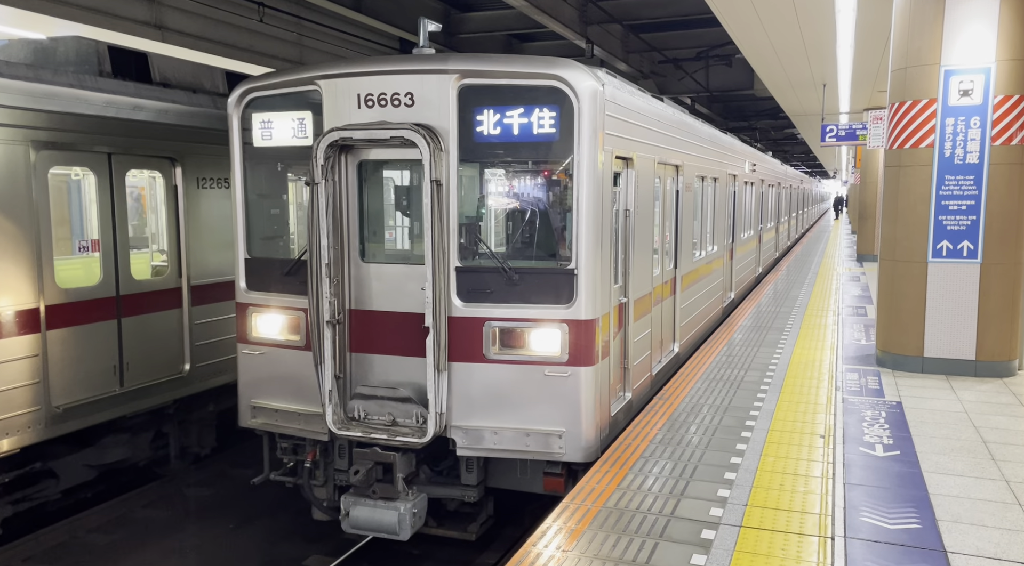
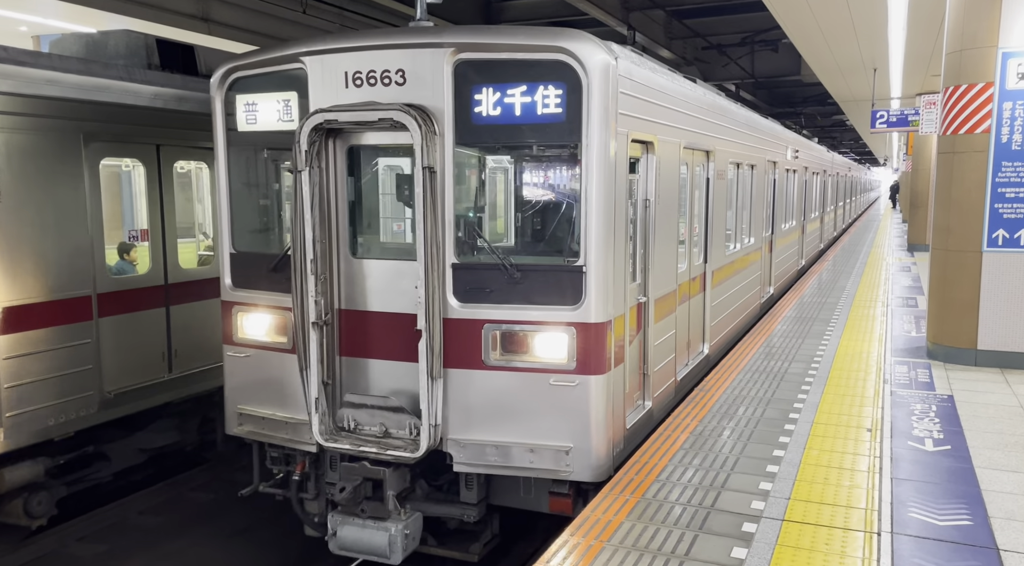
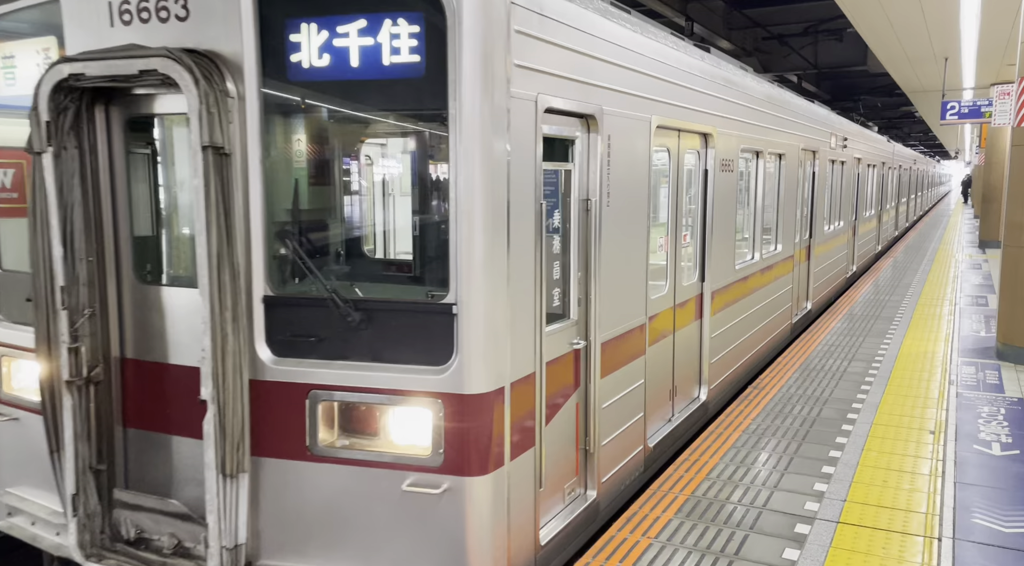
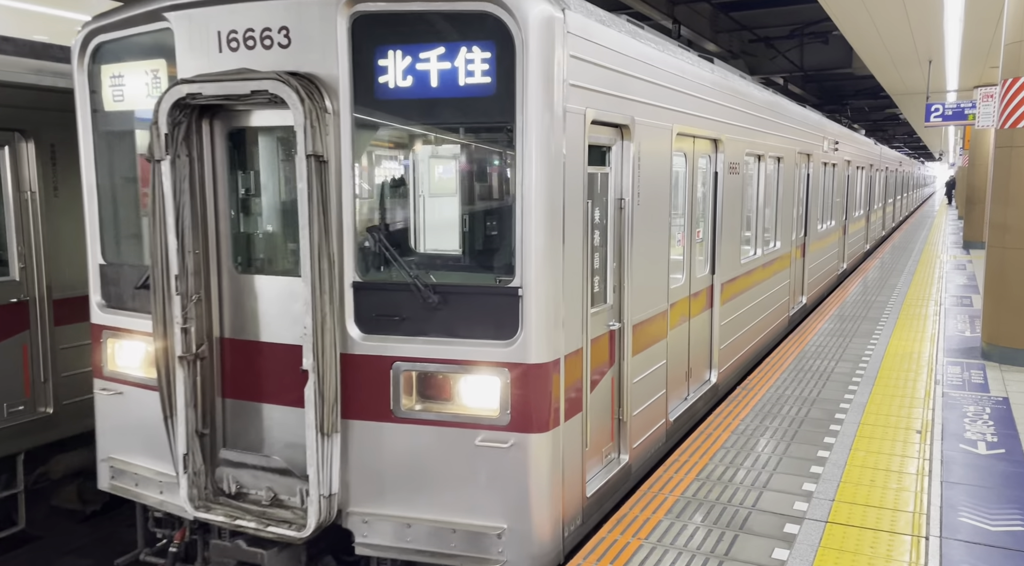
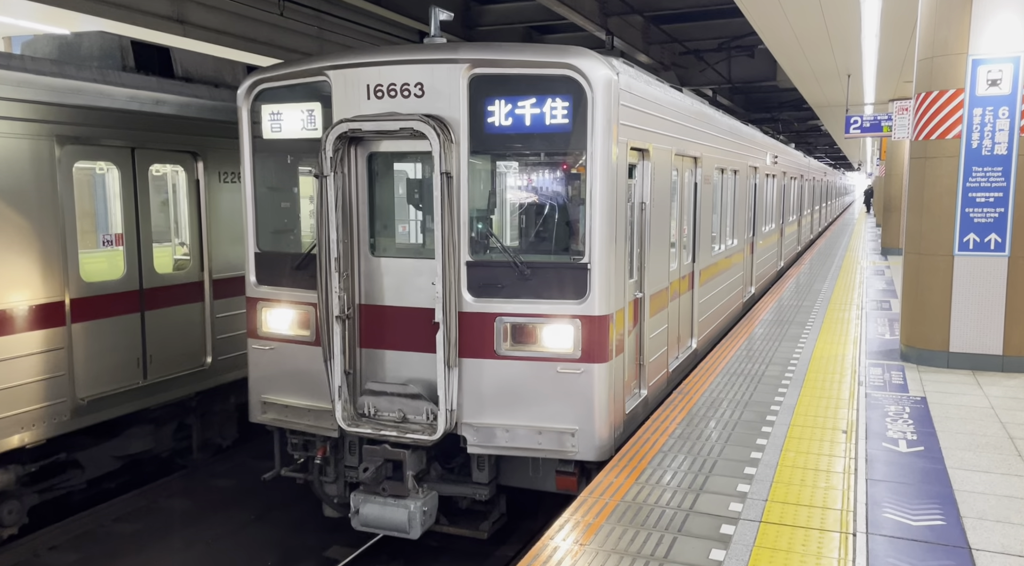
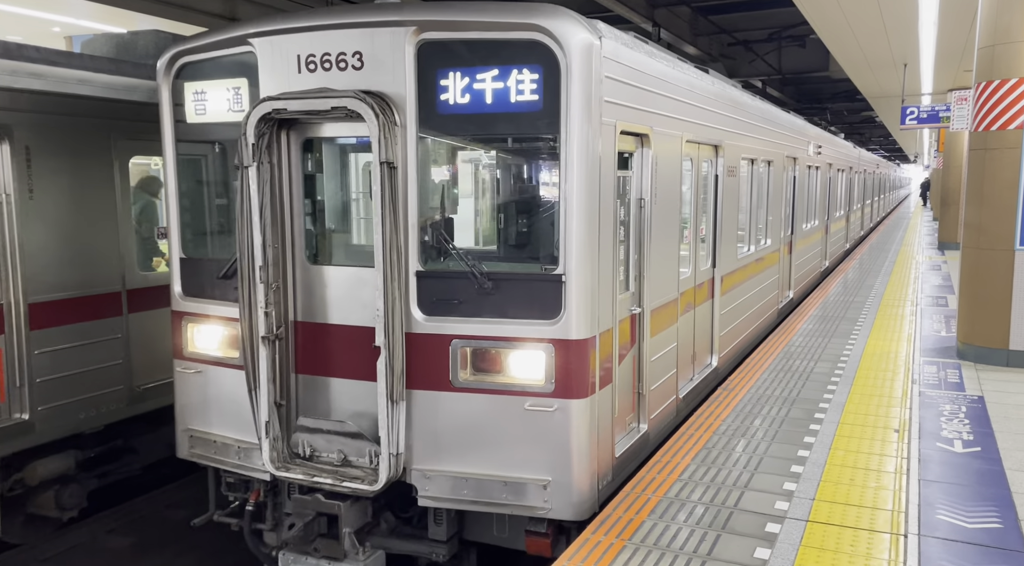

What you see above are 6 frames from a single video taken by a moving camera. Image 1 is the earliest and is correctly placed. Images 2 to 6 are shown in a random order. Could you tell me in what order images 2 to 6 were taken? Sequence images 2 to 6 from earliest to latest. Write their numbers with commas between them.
5, 2, 6, 4, 3
